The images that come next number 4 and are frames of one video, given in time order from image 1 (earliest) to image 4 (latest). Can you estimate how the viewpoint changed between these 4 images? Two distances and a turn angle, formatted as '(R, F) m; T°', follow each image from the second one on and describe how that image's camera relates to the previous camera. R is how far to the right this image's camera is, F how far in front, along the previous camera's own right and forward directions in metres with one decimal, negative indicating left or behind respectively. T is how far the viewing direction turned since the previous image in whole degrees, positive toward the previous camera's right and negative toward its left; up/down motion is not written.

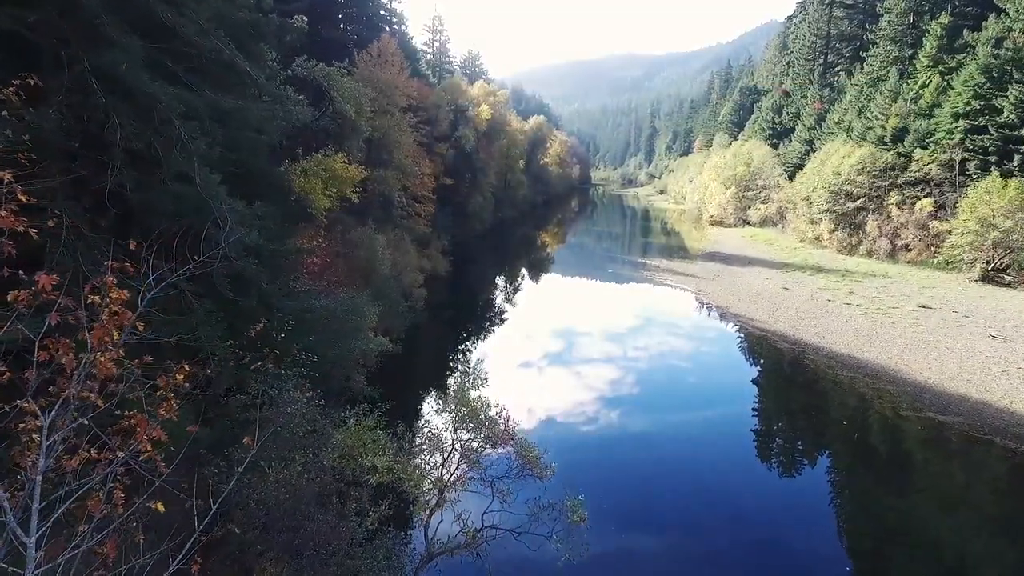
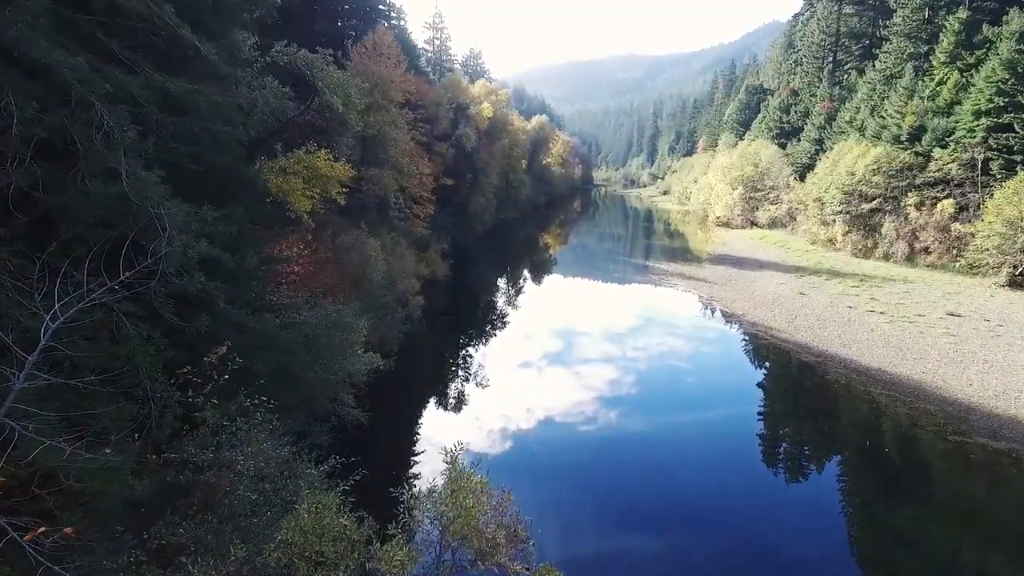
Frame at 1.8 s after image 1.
(-0.1, +1.8) m; 0°
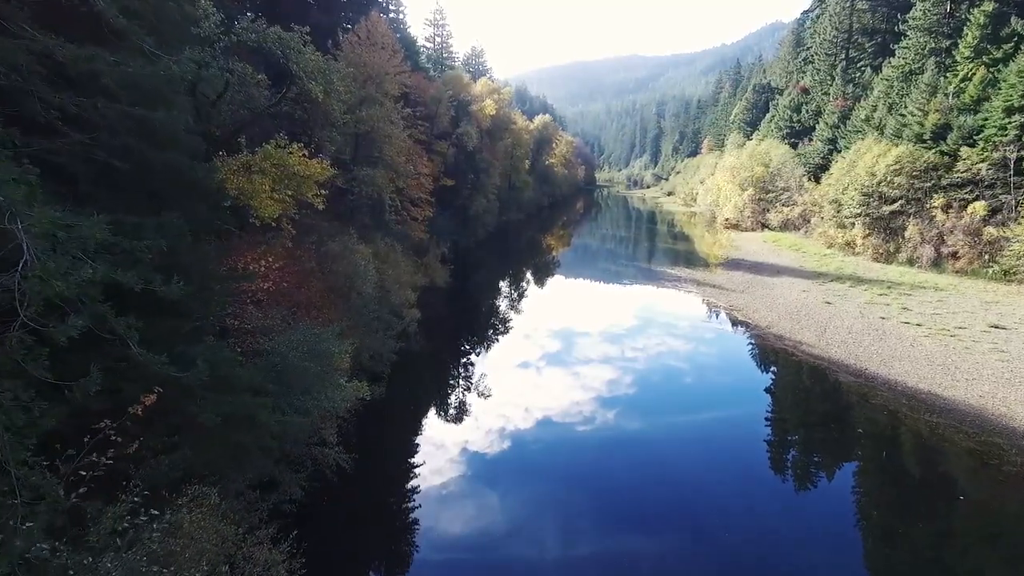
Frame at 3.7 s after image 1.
(-0.2, +2.3) m; 0°
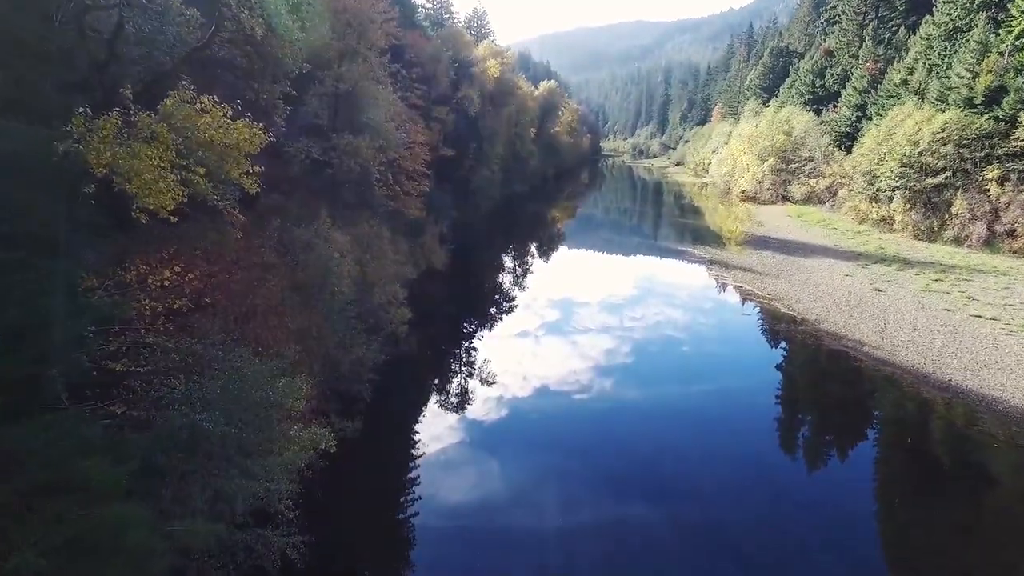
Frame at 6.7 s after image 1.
(-0.3, +3.9) m; 0°
